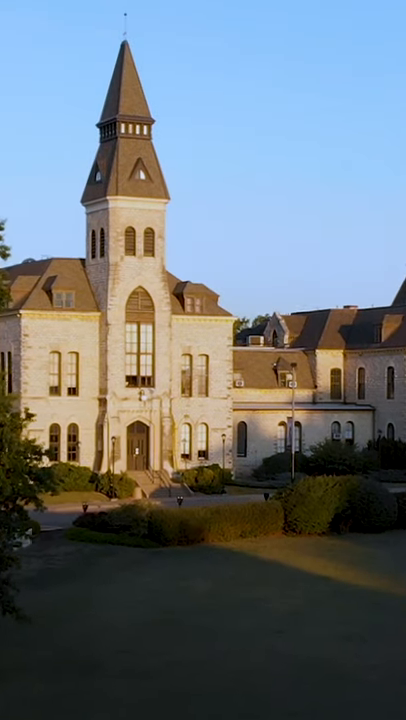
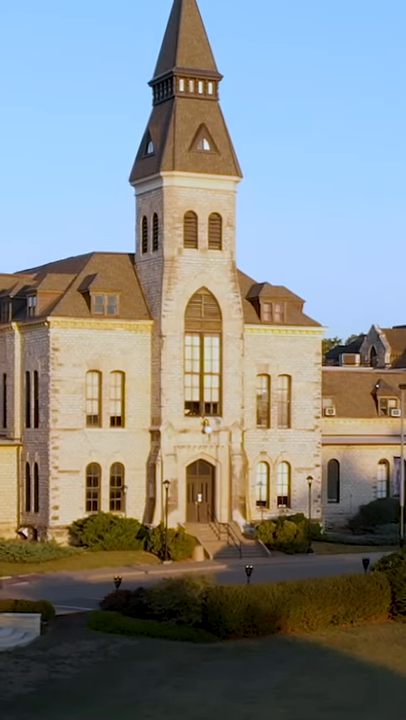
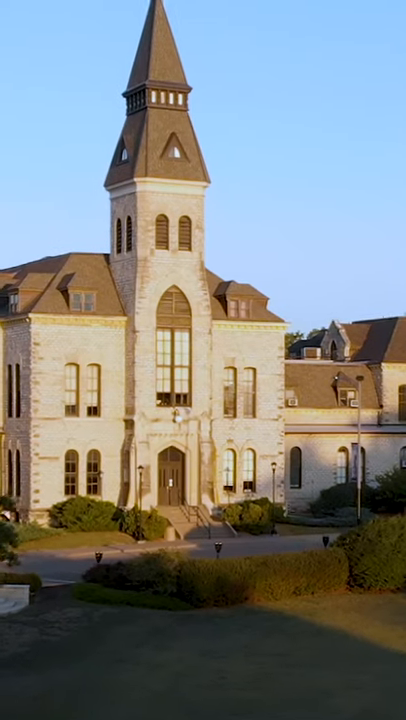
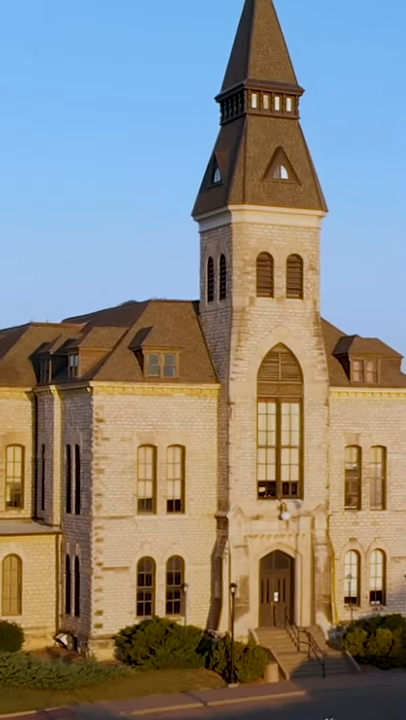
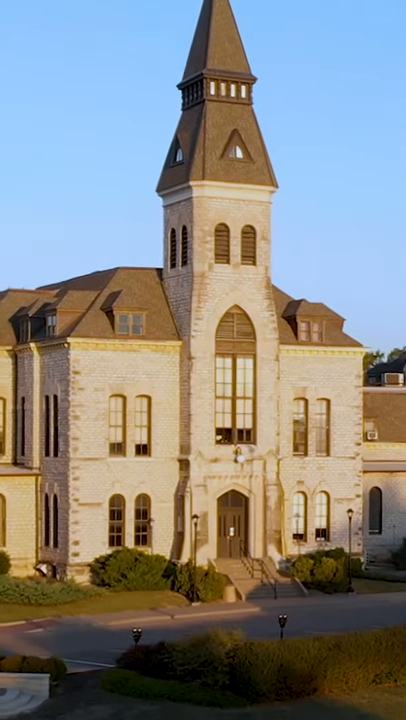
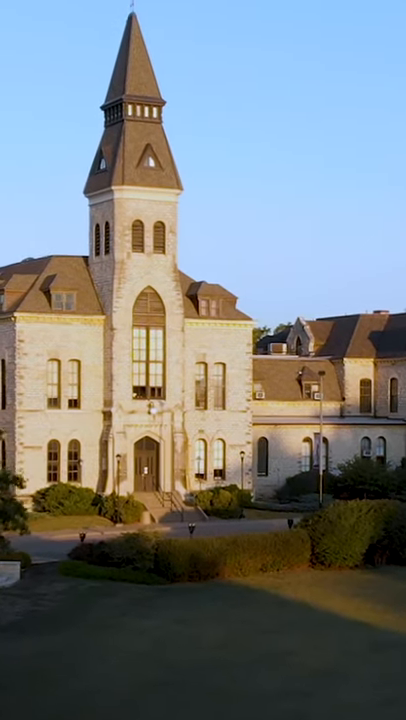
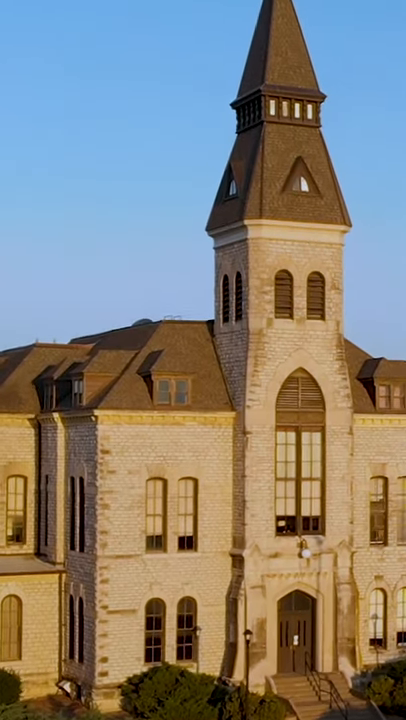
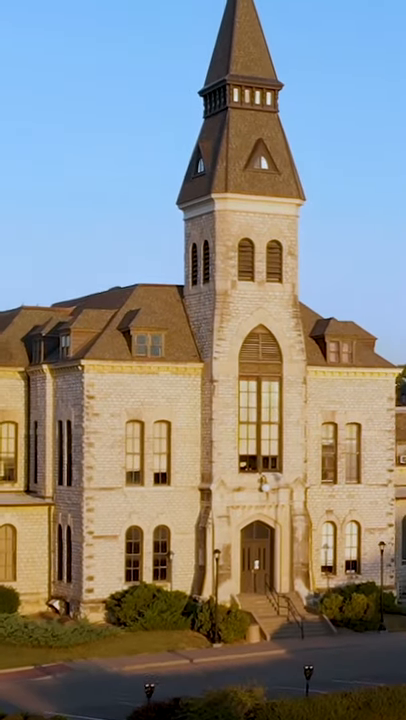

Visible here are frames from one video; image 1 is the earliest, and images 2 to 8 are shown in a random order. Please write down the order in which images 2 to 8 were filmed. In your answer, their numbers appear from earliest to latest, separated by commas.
6, 3, 2, 5, 8, 4, 7
